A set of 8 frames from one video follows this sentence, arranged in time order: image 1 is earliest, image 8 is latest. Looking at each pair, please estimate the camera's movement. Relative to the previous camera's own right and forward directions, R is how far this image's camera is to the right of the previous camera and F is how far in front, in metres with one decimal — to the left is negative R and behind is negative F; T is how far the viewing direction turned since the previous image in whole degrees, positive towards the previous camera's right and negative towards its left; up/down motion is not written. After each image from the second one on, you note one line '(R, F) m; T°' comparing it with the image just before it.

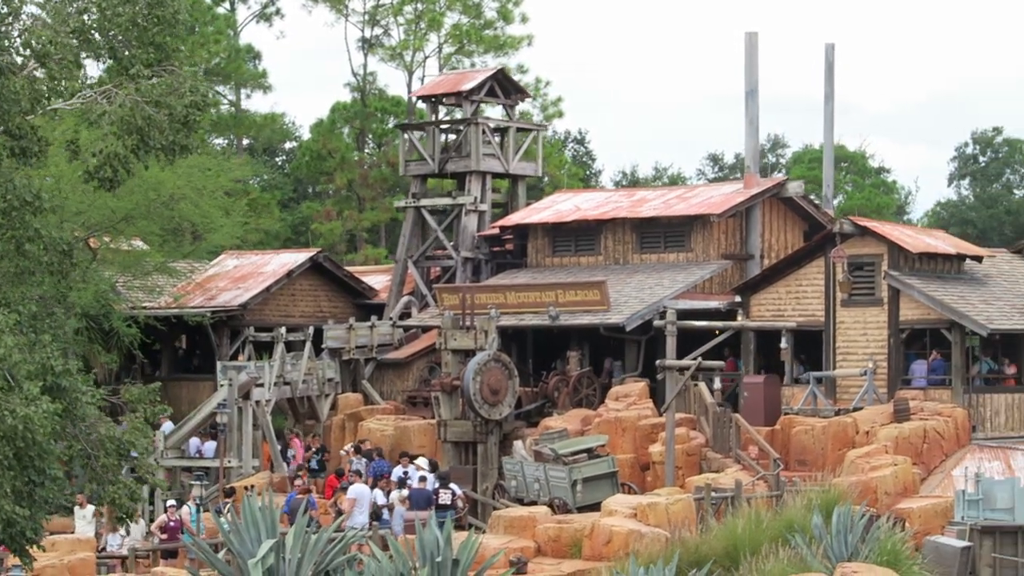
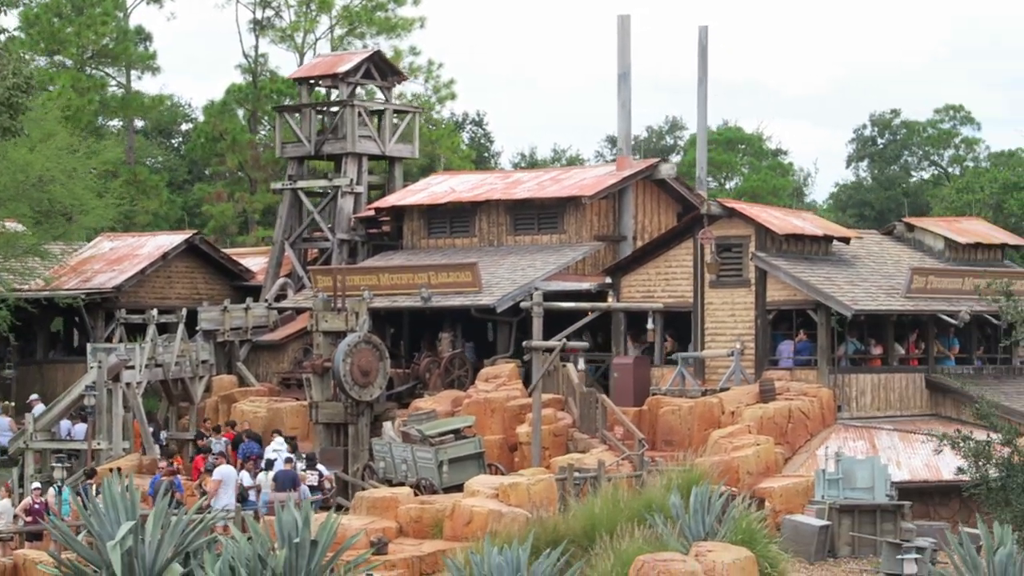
(+0.4, -0.1) m; +2°
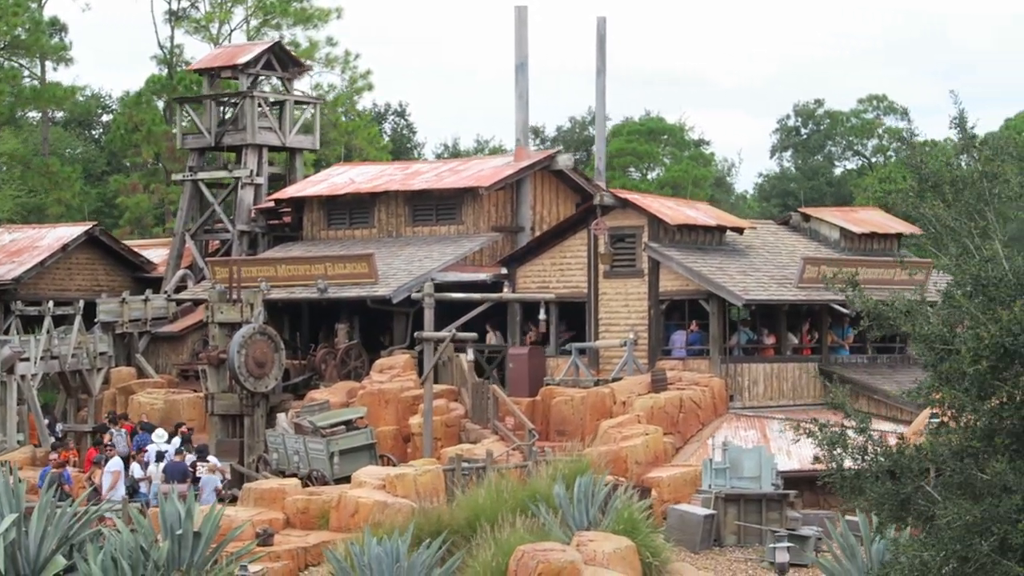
(+0.4, -0.1) m; +1°
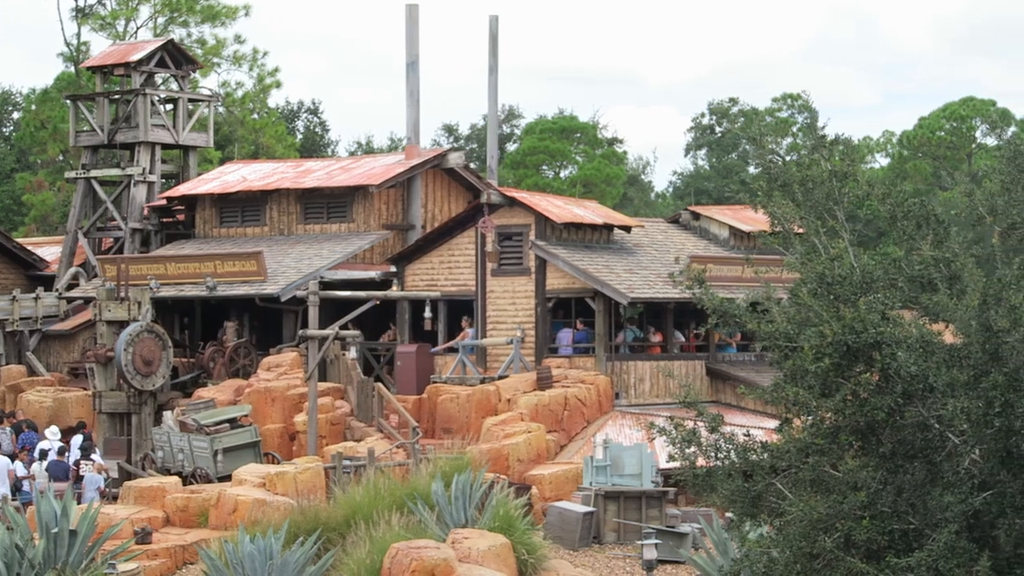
(+0.4, 0.0) m; +2°
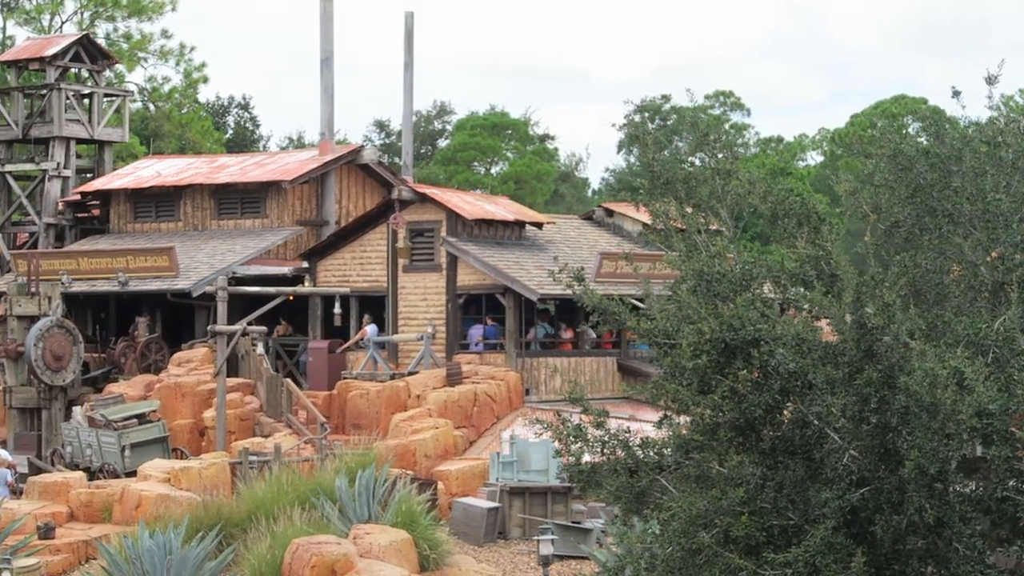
(+0.3, 0.0) m; +1°
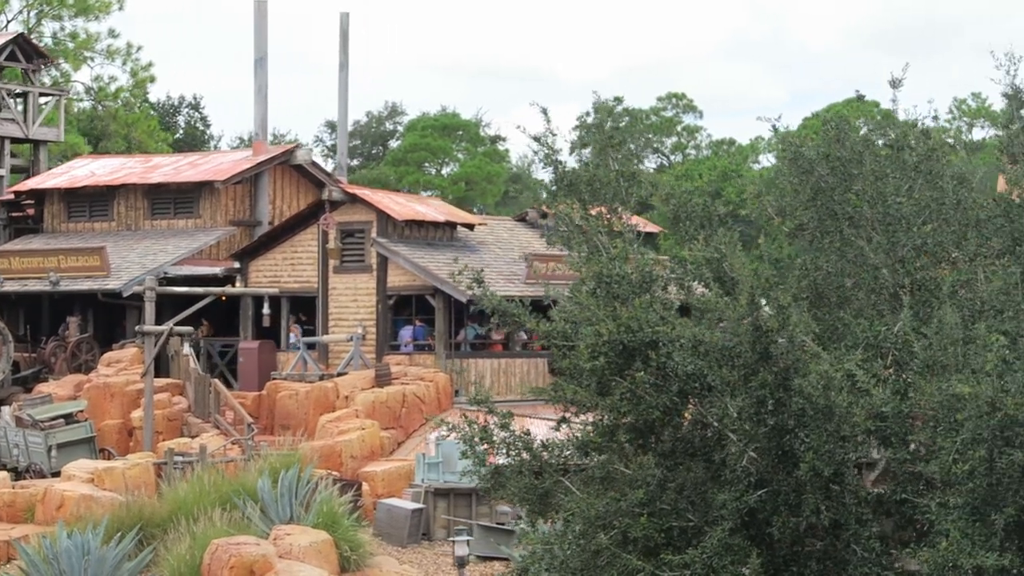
(+0.3, 0.0) m; +1°
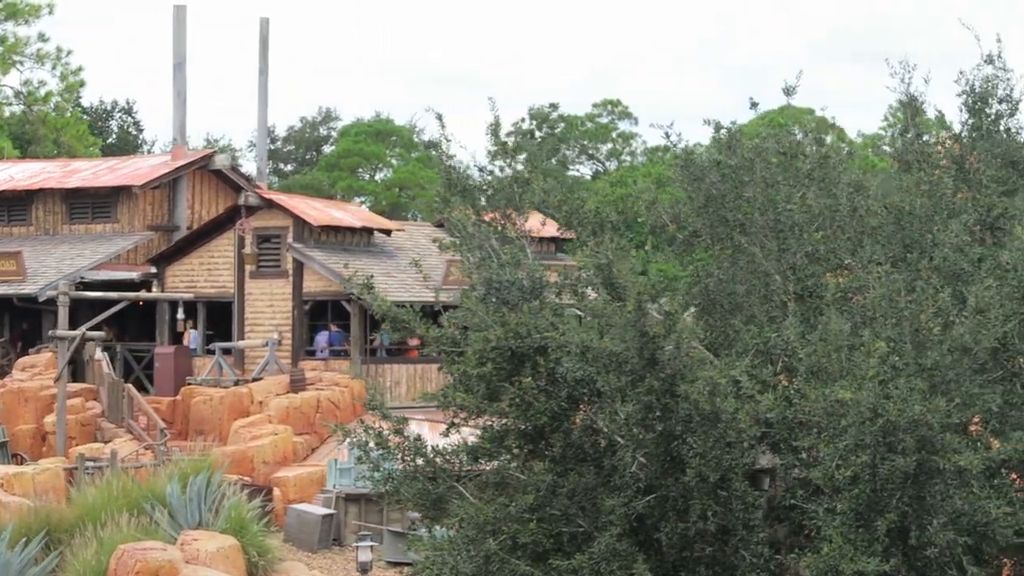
(+0.3, 0.0) m; +1°
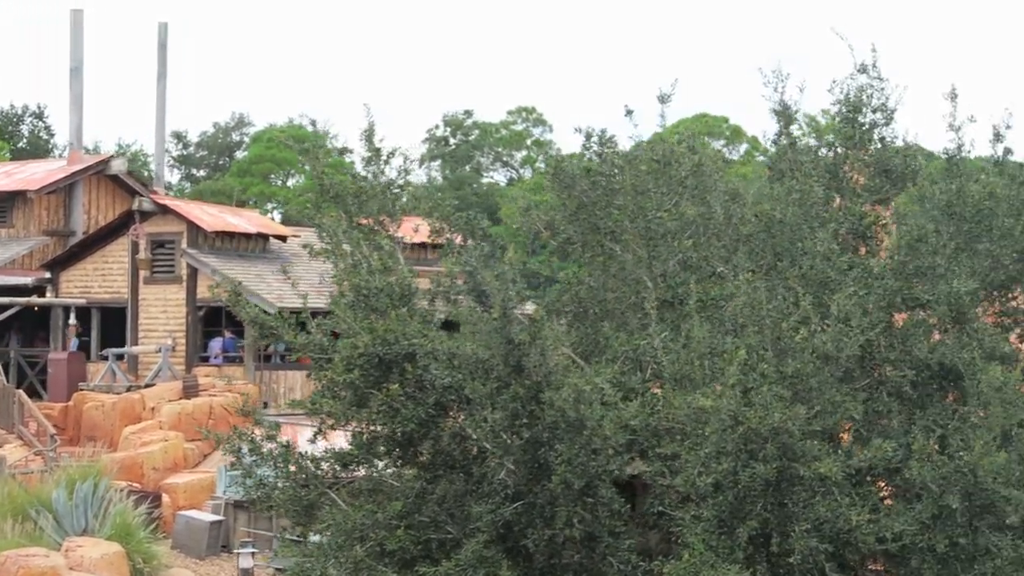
(+0.3, 0.0) m; +2°
